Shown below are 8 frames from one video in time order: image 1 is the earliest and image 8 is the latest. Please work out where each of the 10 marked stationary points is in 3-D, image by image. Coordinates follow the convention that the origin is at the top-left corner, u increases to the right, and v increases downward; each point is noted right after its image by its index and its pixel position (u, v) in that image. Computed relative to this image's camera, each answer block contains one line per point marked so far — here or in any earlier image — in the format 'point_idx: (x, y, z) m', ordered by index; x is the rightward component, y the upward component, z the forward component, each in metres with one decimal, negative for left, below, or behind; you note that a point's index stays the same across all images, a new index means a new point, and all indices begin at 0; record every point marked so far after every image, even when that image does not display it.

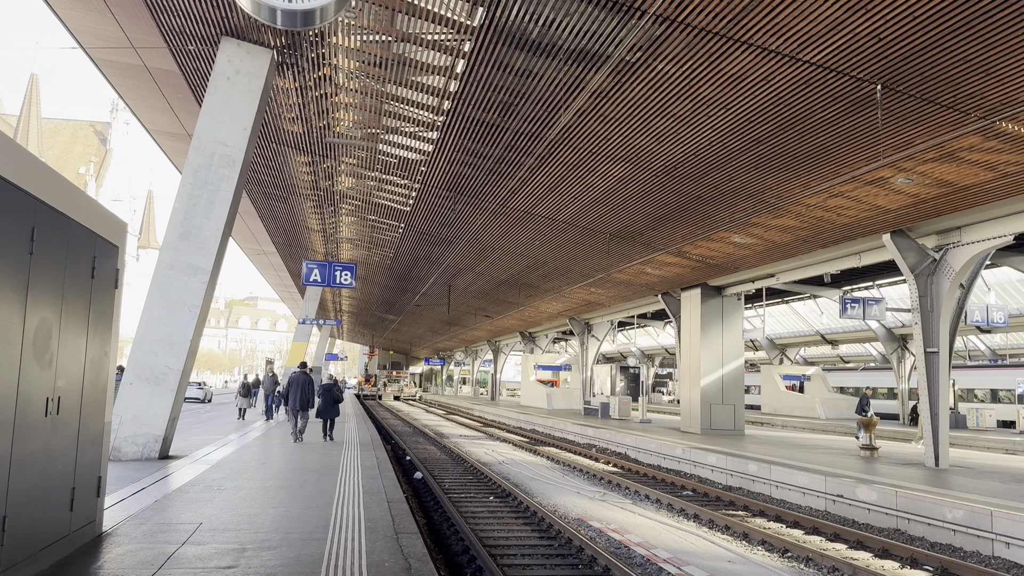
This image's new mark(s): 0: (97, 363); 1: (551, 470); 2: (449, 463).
0: (-2.6, -0.5, +5.0) m
1: (+0.7, -3.4, +15.0) m
2: (-1.3, -3.5, +15.7) m
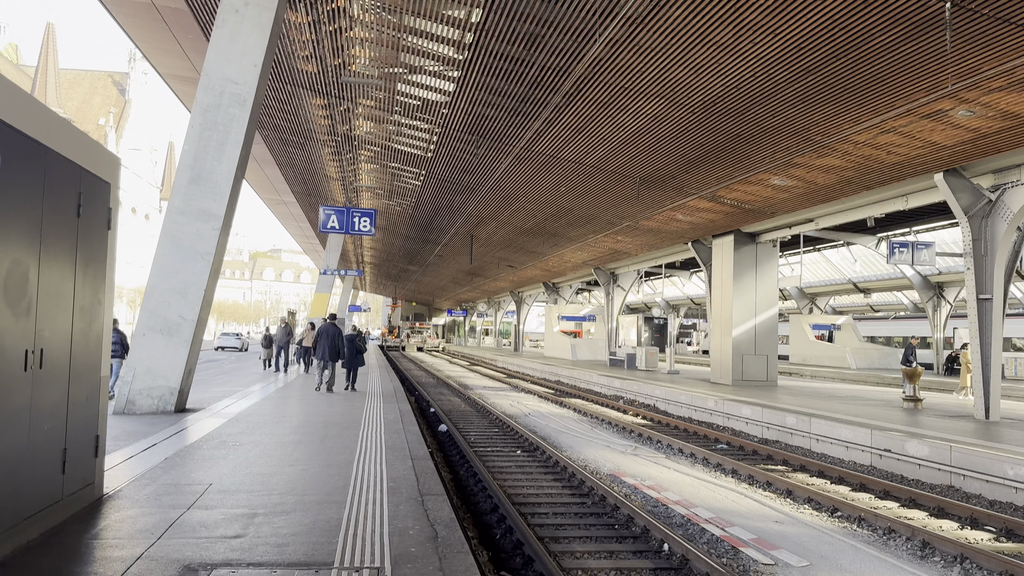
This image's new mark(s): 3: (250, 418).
0: (-2.4, -0.1, +4.5) m
1: (+1.2, -2.5, +14.6) m
2: (-0.7, -2.5, +15.4) m
3: (-3.1, -1.5, +9.4) m
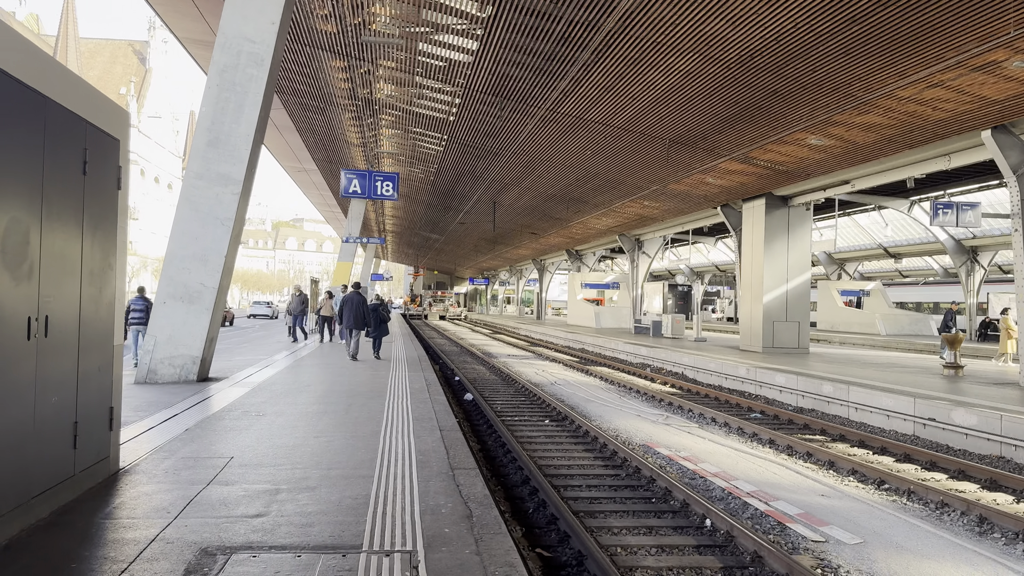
0: (-2.2, +0.1, +4.3) m
1: (+1.7, -1.9, +14.3) m
2: (-0.2, -1.8, +15.1) m
3: (-2.8, -1.1, +9.2) m
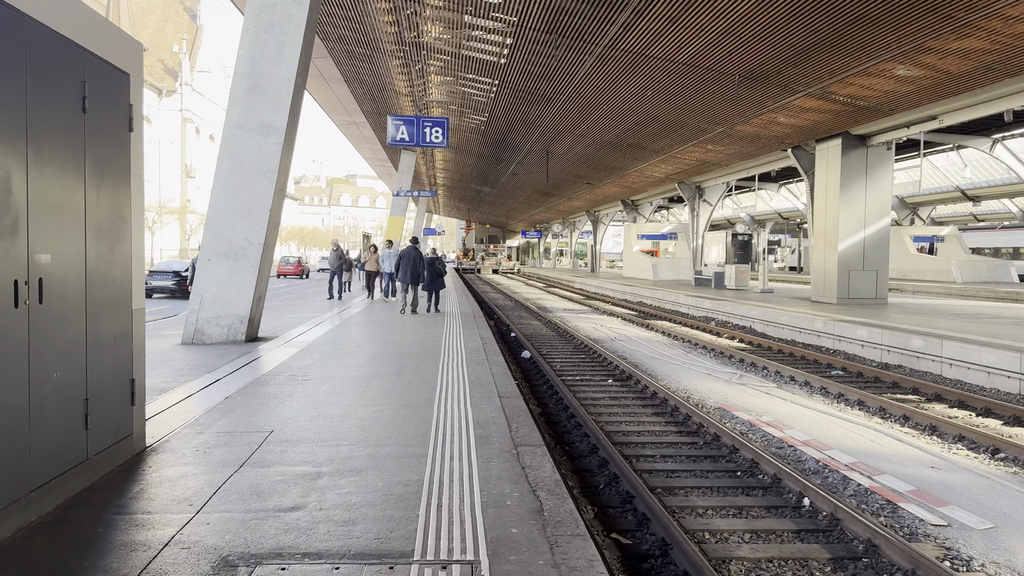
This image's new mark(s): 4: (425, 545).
0: (-1.9, +0.3, +3.7) m
1: (+2.7, -1.0, +13.6) m
2: (+0.8, -0.9, +14.5) m
3: (-2.1, -0.6, +8.7) m
4: (-0.3, -0.9, +2.8) m
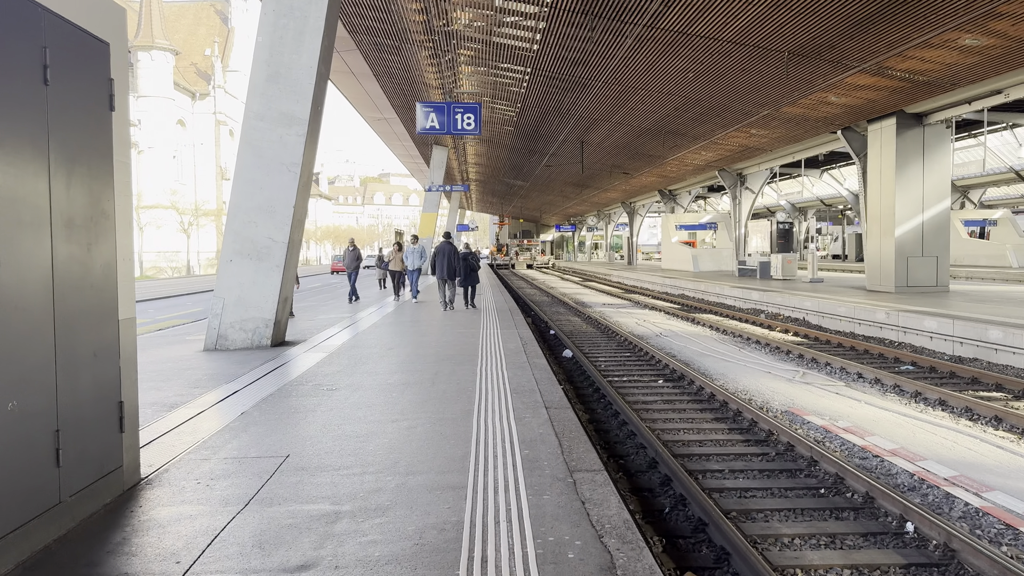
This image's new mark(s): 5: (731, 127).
0: (-1.7, +0.2, +3.1) m
1: (+3.4, -0.9, +12.8) m
2: (+1.5, -0.8, +13.8) m
3: (-1.7, -0.6, +8.1) m
4: (-0.1, -0.9, +2.2) m
5: (+5.4, +3.9, +19.5) m
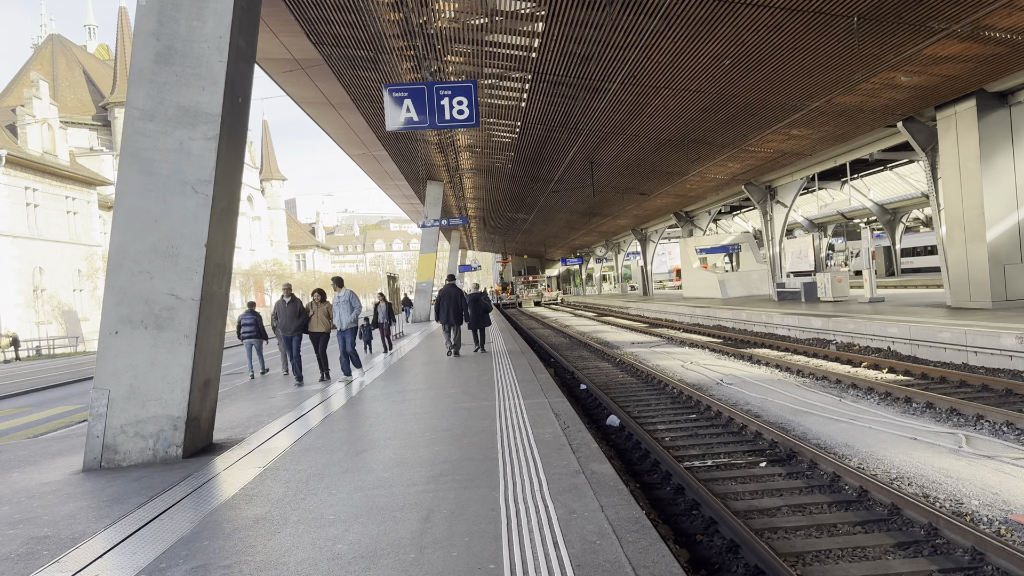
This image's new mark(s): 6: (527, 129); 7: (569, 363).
0: (-1.5, 0.0, +0.3) m
1: (+3.7, -1.3, +9.9) m
2: (+1.8, -1.4, +11.0) m
3: (-1.4, -1.1, +5.3) m
4: (+0.1, -1.0, -0.7) m
5: (+5.4, +3.4, +16.8) m
6: (+0.3, +3.8, +18.8) m
7: (+1.0, -1.4, +14.6) m
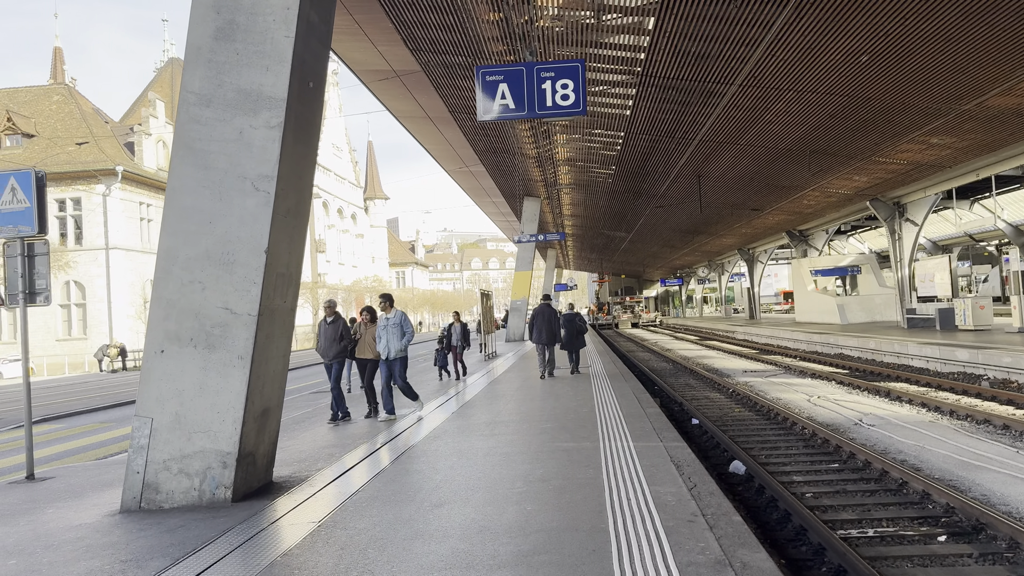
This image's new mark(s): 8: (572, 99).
0: (-1.5, 0.0, -0.5) m
1: (+4.8, -1.5, +8.3) m
2: (+3.1, -1.7, +9.6) m
3: (-0.8, -1.2, +4.4) m
4: (0.0, -1.0, -1.8) m
5: (+7.4, +2.9, +15.1) m
6: (+2.6, +3.3, +17.7) m
7: (+2.7, -1.7, +13.3) m
8: (+0.7, +2.1, +8.7) m
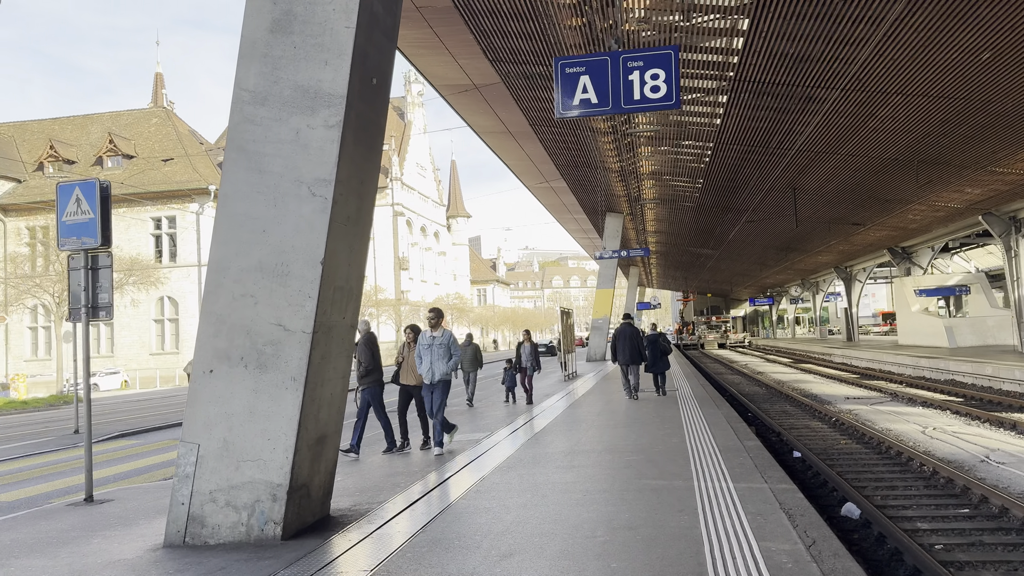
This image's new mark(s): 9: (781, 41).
0: (-1.6, 0.0, -1.0) m
1: (+5.5, -1.7, +7.2) m
2: (+4.0, -1.9, +8.6) m
3: (-0.4, -1.3, +3.8) m
4: (-0.3, -0.9, -2.3) m
5: (+8.8, +2.5, +13.7) m
6: (+4.4, +2.9, +16.8) m
7: (+4.0, -2.0, +12.3) m
8: (+1.5, +1.9, +8.1) m
9: (+3.6, +3.3, +10.7) m
